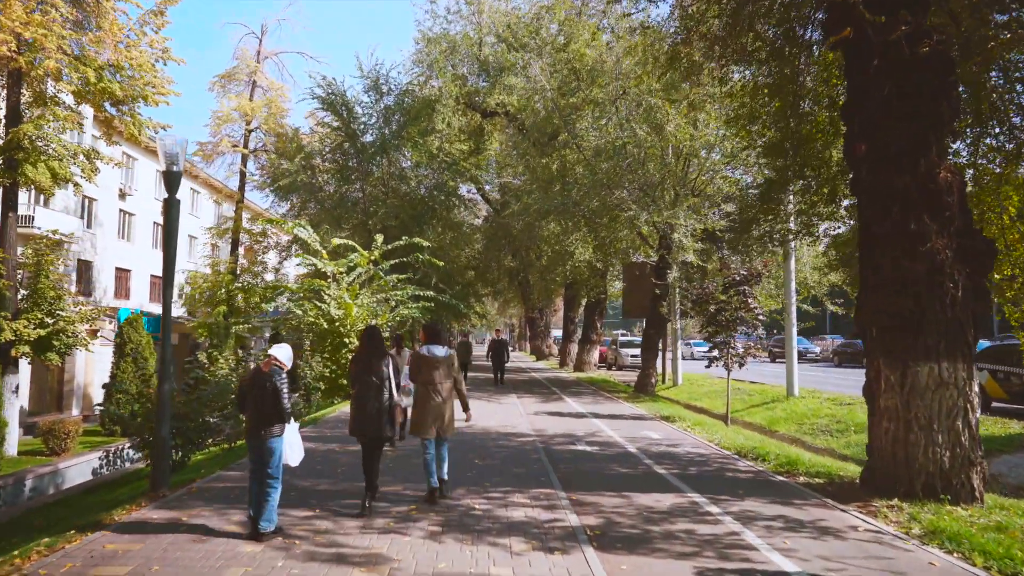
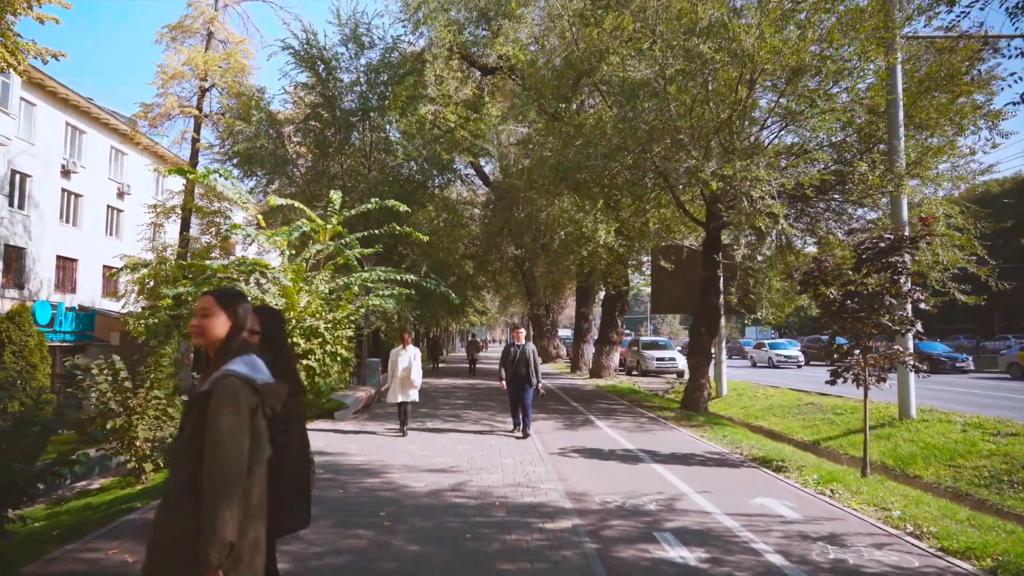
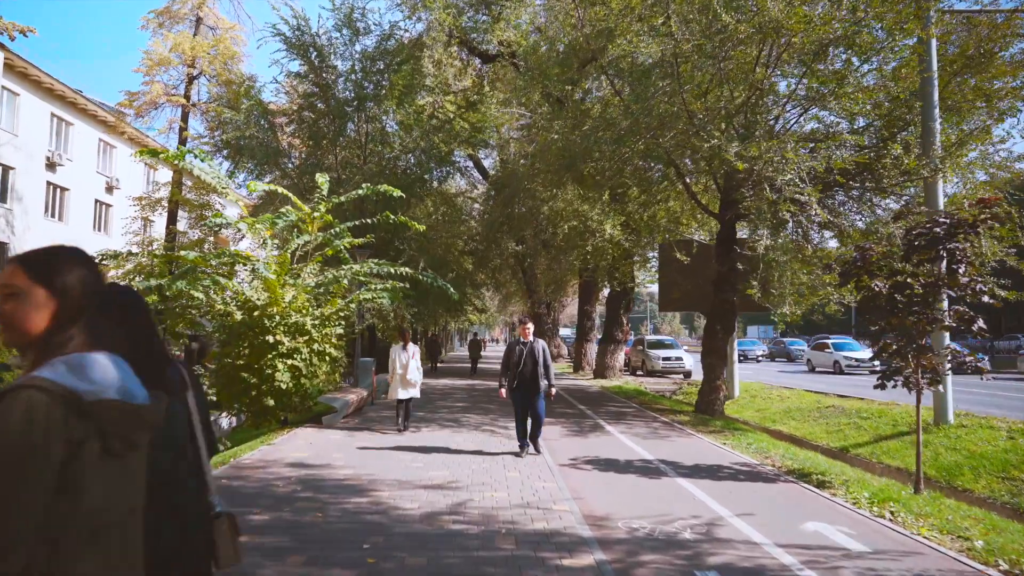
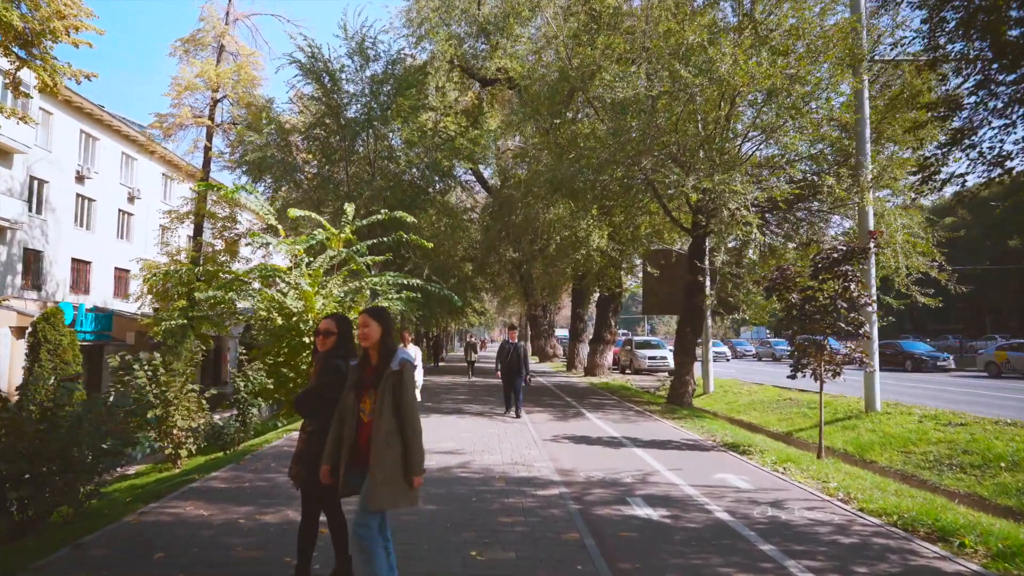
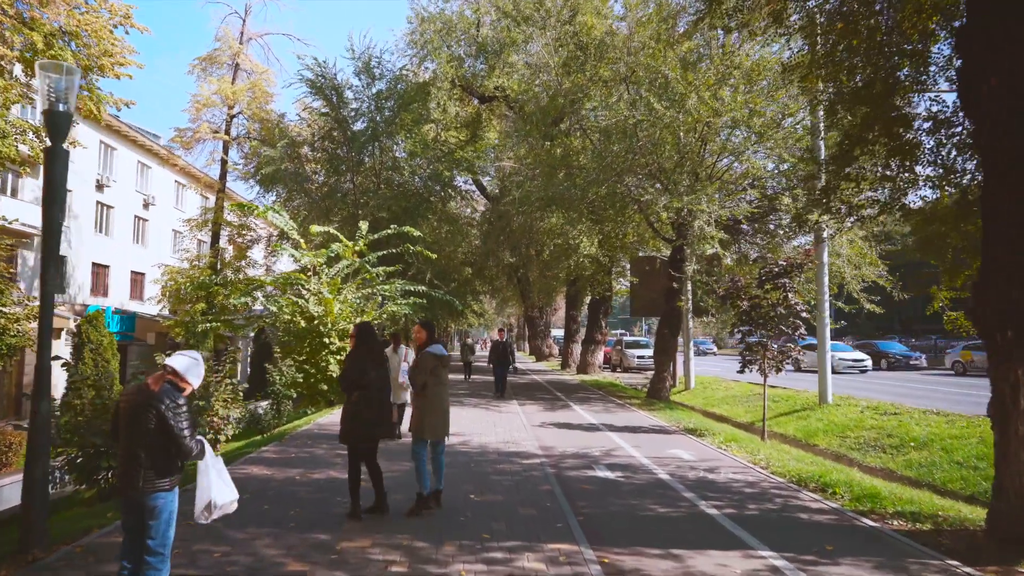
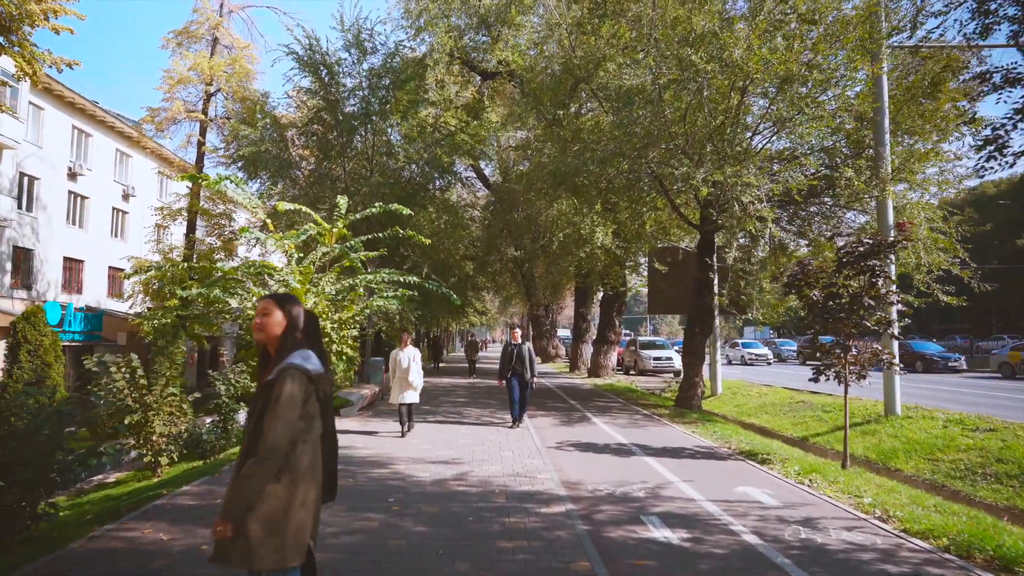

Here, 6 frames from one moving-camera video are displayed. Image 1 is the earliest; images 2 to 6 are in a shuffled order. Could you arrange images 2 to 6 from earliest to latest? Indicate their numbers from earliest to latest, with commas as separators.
5, 4, 6, 2, 3
